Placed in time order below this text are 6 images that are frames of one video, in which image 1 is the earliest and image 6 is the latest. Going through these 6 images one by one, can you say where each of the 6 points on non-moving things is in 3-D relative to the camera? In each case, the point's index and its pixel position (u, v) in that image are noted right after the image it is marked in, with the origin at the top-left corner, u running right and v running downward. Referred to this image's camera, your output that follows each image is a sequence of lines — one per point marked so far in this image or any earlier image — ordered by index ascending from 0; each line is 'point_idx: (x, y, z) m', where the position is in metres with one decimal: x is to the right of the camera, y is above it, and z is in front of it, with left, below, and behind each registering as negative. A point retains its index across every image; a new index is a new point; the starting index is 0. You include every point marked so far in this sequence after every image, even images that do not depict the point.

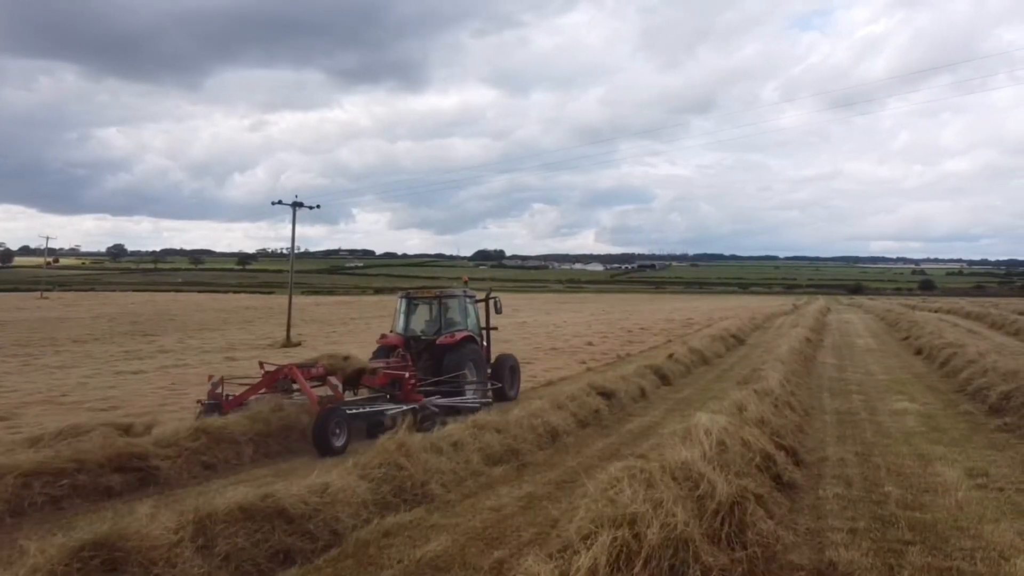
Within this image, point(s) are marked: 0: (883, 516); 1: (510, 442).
0: (+2.8, -1.7, +6.0) m
1: (0.0, -1.6, +8.5) m
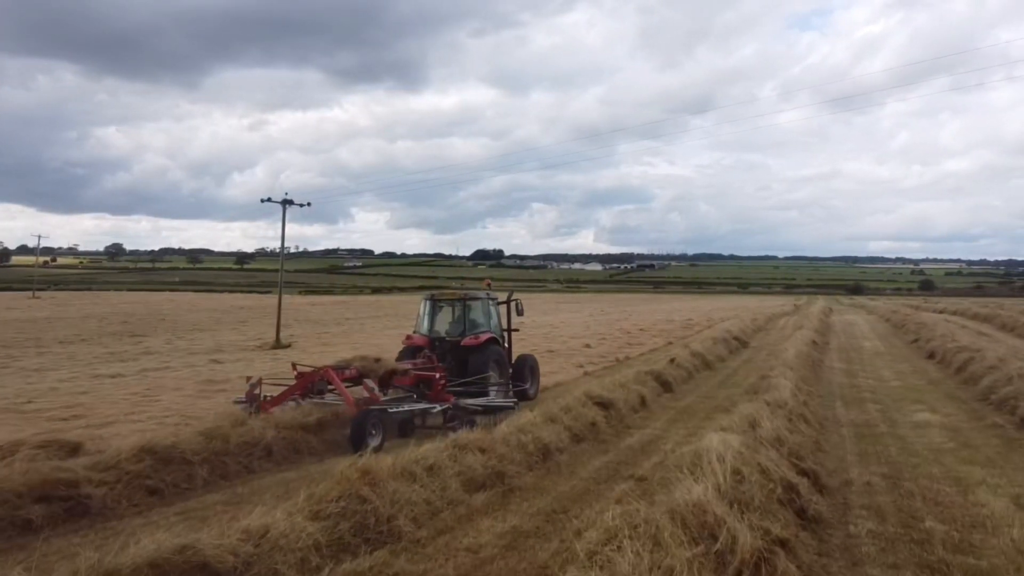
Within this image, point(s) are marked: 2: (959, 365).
0: (+2.6, -1.7, +5.1) m
1: (-0.2, -1.6, +7.5) m
2: (+9.5, -1.6, +17.1) m
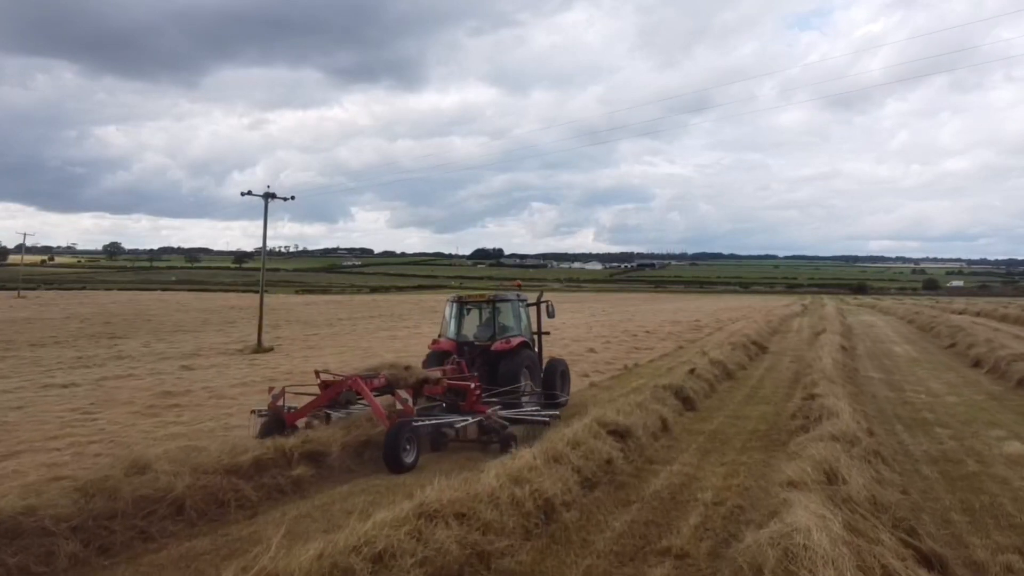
0: (+2.6, -1.7, +2.9) m
1: (-0.2, -1.7, +5.3) m
2: (+9.4, -1.6, +14.9) m
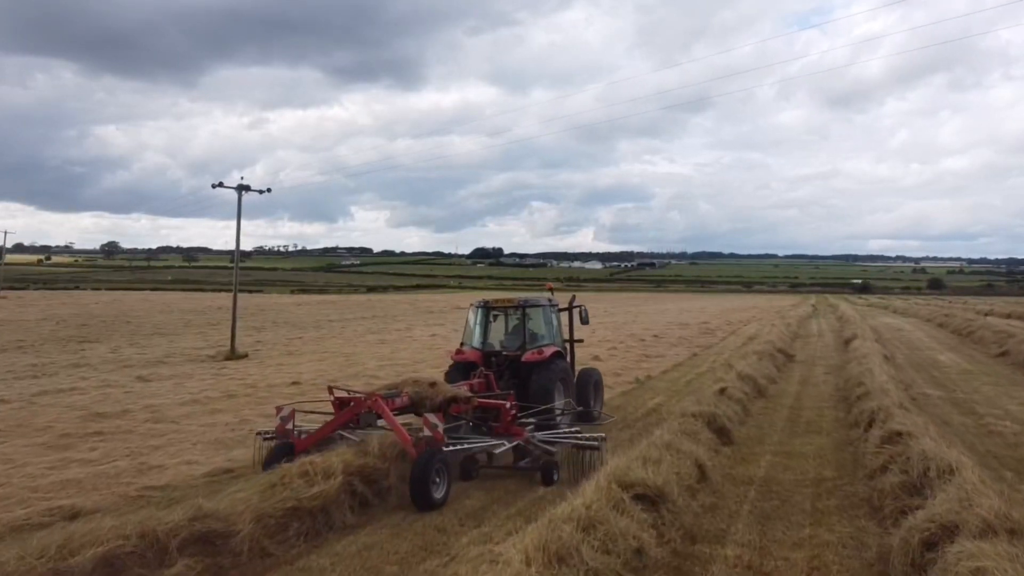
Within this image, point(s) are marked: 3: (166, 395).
0: (+2.4, -1.8, +0.2) m
1: (-0.3, -1.7, +2.7) m
2: (+9.3, -1.7, +12.3) m
3: (-7.8, -2.4, +18.1) m
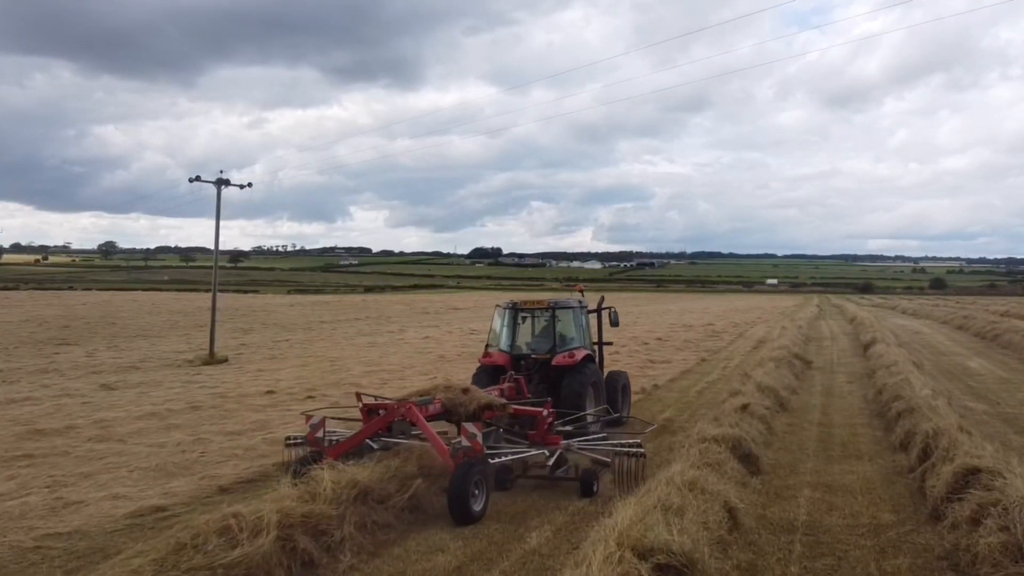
0: (+2.3, -1.8, -1.4) m
1: (-0.5, -1.7, +1.1) m
2: (+9.2, -1.7, +10.7) m
3: (-7.9, -2.4, +16.5) m
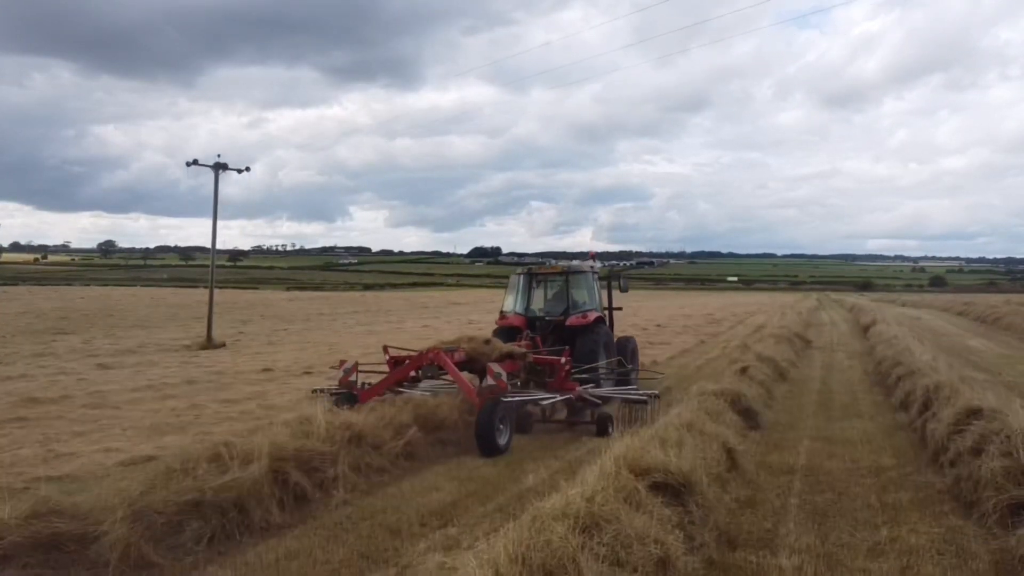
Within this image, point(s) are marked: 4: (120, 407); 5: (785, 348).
0: (+2.3, -1.3, -1.5) m
1: (-0.5, -1.2, +1.0) m
2: (+9.2, -1.2, +10.6) m
3: (-8.0, -1.9, +16.4) m
4: (-6.0, -1.8, +12.3) m
5: (+5.7, -1.3, +17.1) m
